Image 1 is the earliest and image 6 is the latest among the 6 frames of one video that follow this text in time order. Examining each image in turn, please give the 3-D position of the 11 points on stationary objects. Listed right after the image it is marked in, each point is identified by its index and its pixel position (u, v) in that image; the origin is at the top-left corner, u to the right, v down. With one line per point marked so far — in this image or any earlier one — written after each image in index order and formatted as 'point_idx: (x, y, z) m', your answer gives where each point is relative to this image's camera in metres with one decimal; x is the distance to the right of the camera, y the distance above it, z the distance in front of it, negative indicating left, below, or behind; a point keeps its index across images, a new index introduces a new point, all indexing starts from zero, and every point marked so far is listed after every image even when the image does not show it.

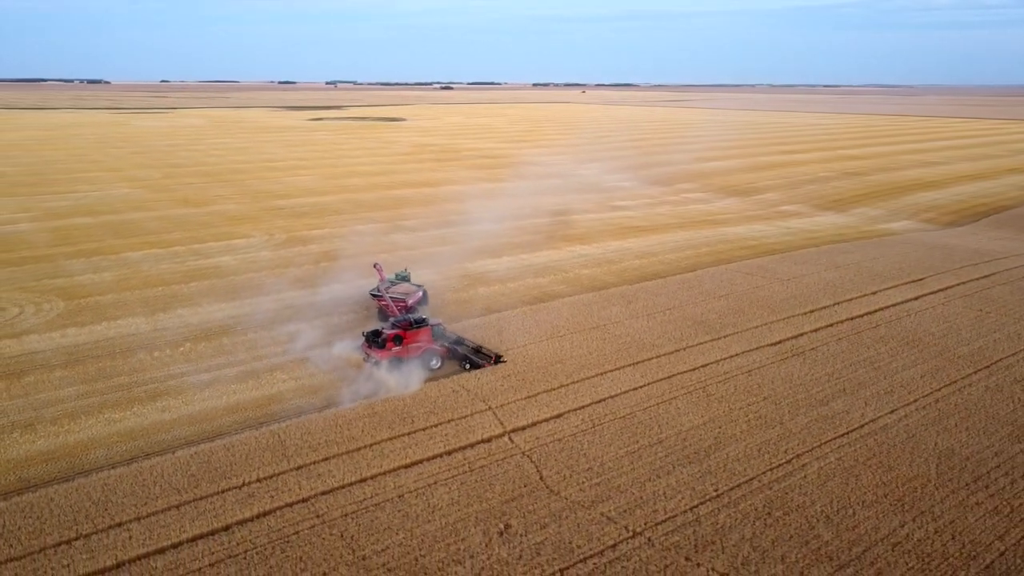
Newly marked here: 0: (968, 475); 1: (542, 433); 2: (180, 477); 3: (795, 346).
0: (+6.5, -2.7, +11.2) m
1: (+0.5, -2.3, +12.5) m
2: (-4.7, -2.7, +11.1) m
3: (+5.9, -1.2, +16.5) m
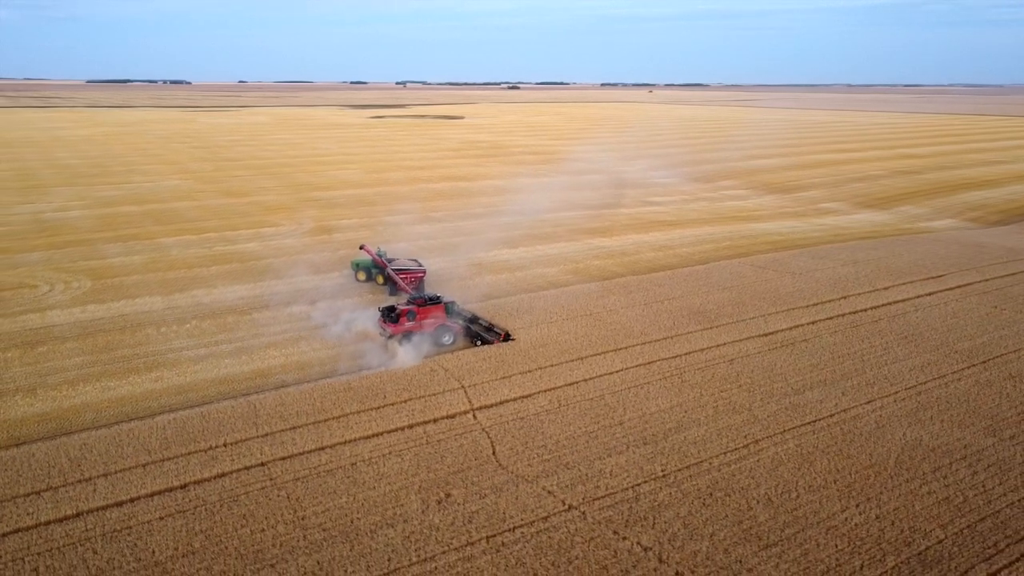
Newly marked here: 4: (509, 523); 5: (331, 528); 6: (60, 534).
0: (+5.8, -2.5, +11.0) m
1: (-0.1, -2.0, +12.7) m
2: (-5.3, -2.3, +11.7) m
3: (+5.7, -1.0, +16.3) m
4: (0.0, -2.9, +9.6) m
5: (-2.2, -2.9, +9.5) m
6: (-5.4, -2.9, +9.3) m
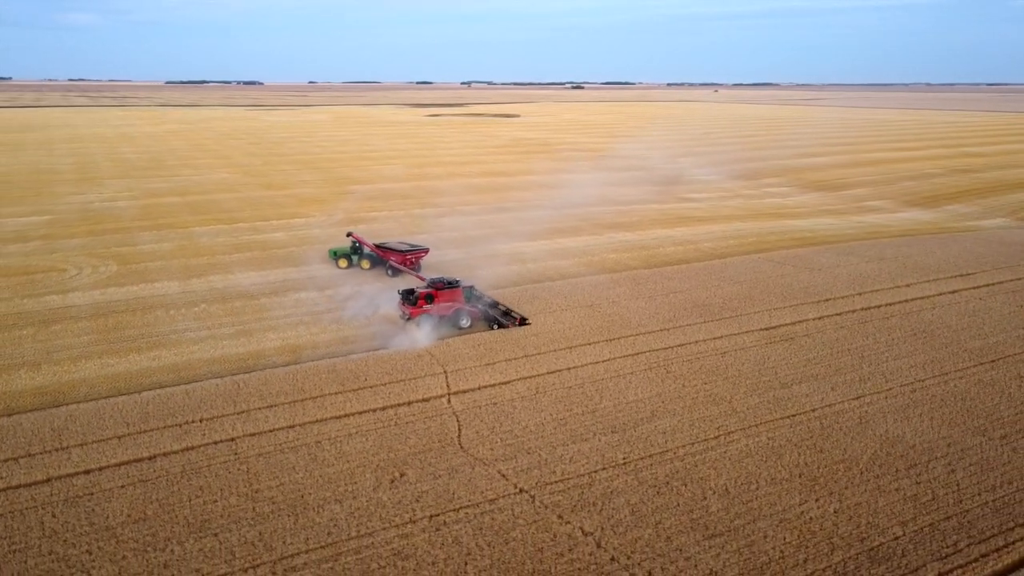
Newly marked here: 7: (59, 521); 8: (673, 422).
0: (+5.2, -2.3, +10.5) m
1: (-0.5, -1.8, +12.7) m
2: (-5.8, -1.9, +12.1) m
3: (+5.5, -0.9, +15.8) m
4: (-0.7, -2.6, +9.6) m
5: (-2.8, -2.6, +9.6) m
6: (-6.0, -2.6, +9.7) m
7: (-5.3, -2.7, +9.2) m
8: (+2.4, -2.0, +11.7) m
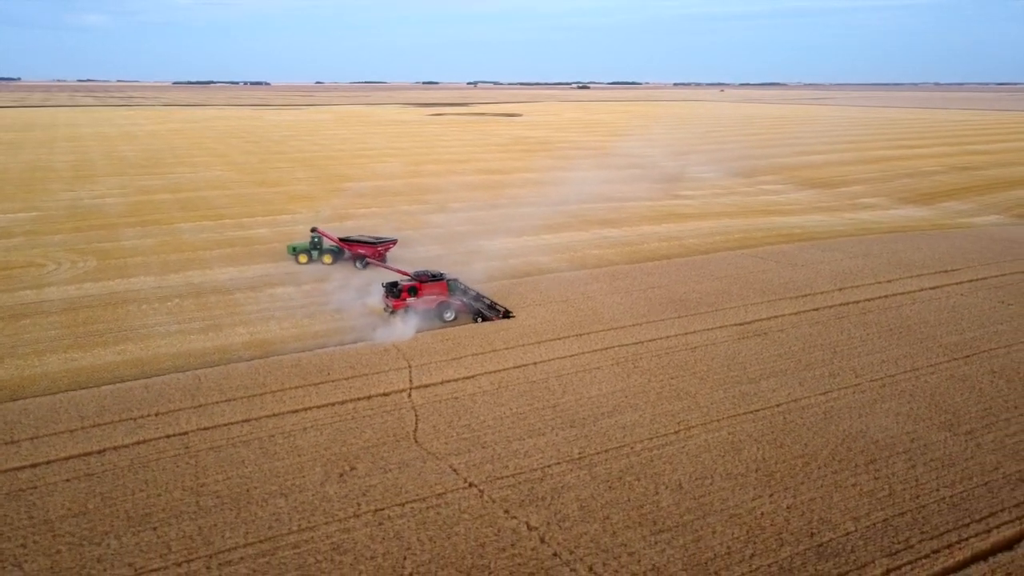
0: (+4.6, -2.2, +10.3) m
1: (-1.1, -1.6, +12.6) m
2: (-6.4, -1.8, +12.0) m
3: (+5.0, -0.8, +15.6) m
4: (-1.3, -2.5, +9.4) m
5: (-3.5, -2.5, +9.5) m
6: (-6.6, -2.5, +9.6) m
7: (-5.9, -2.6, +9.1) m
8: (+1.8, -1.9, +11.5) m
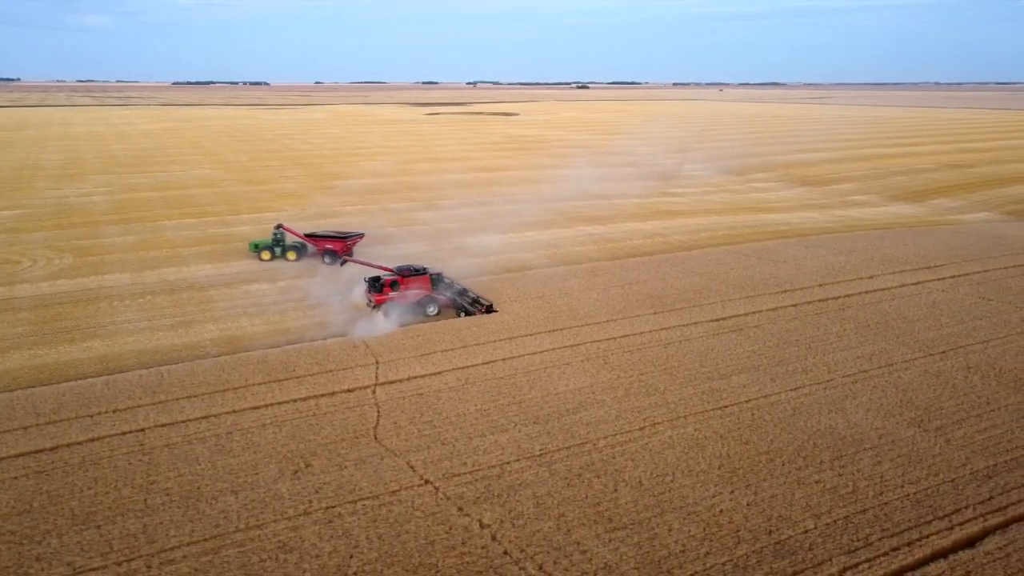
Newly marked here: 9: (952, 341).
0: (+4.1, -2.1, +10.1) m
1: (-1.6, -1.6, +12.4) m
2: (-6.9, -1.7, +11.8) m
3: (+4.4, -0.7, +15.4) m
4: (-1.8, -2.4, +9.2) m
5: (-4.0, -2.4, +9.3) m
6: (-7.2, -2.4, +9.4) m
7: (-6.5, -2.5, +8.9) m
8: (+1.3, -1.8, +11.3) m
9: (+8.0, -1.0, +14.4) m
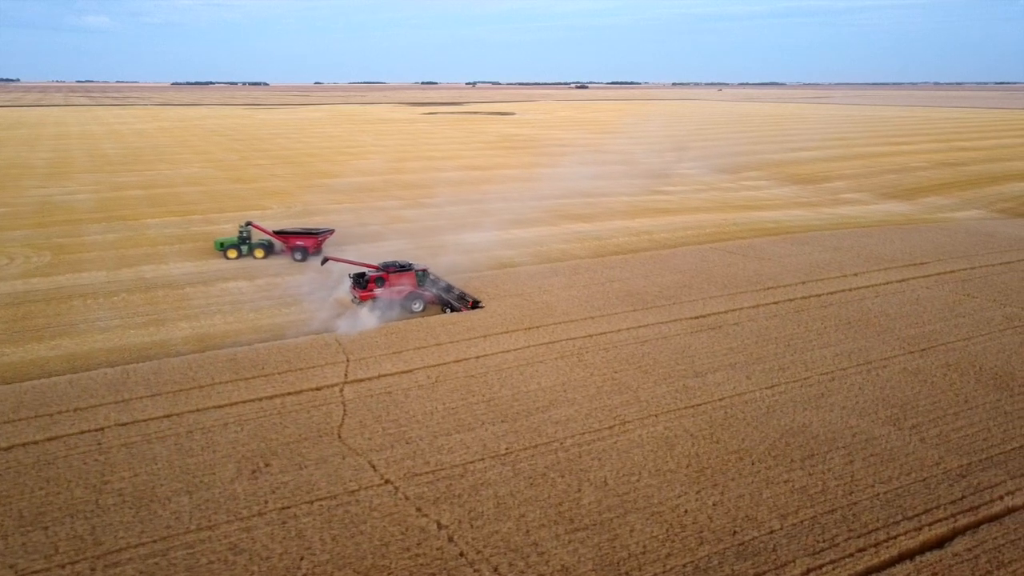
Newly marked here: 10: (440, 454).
0: (+3.6, -2.1, +9.9) m
1: (-2.1, -1.5, +12.1) m
2: (-7.4, -1.7, +11.5) m
3: (+4.0, -0.6, +15.2) m
4: (-2.3, -2.4, +9.0) m
5: (-4.4, -2.4, +9.1) m
6: (-7.6, -2.3, +9.2) m
7: (-6.9, -2.5, +8.7) m
8: (+0.8, -1.7, +11.1) m
9: (+7.6, -0.9, +14.2) m
10: (-0.9, -2.1, +9.9) m
